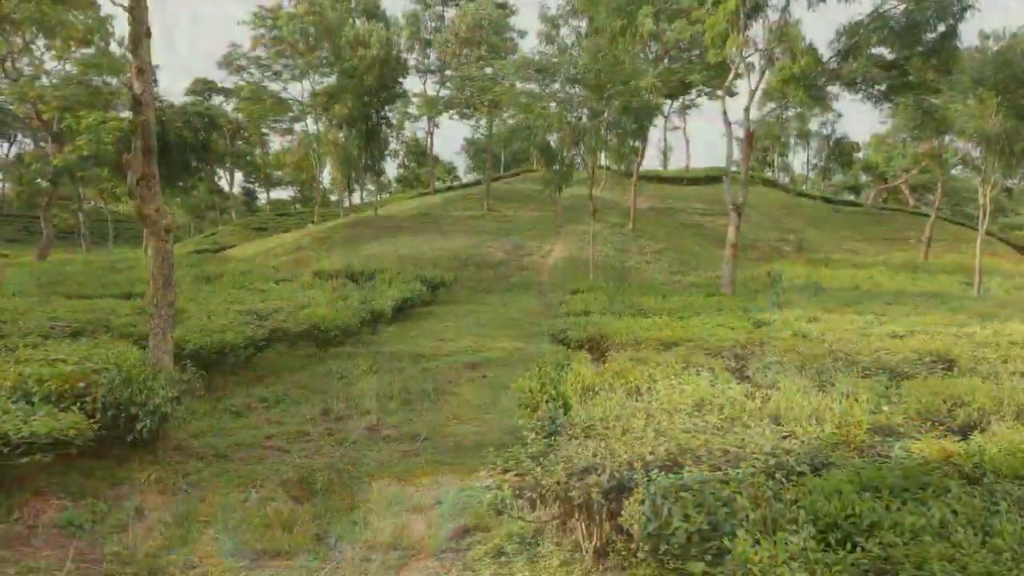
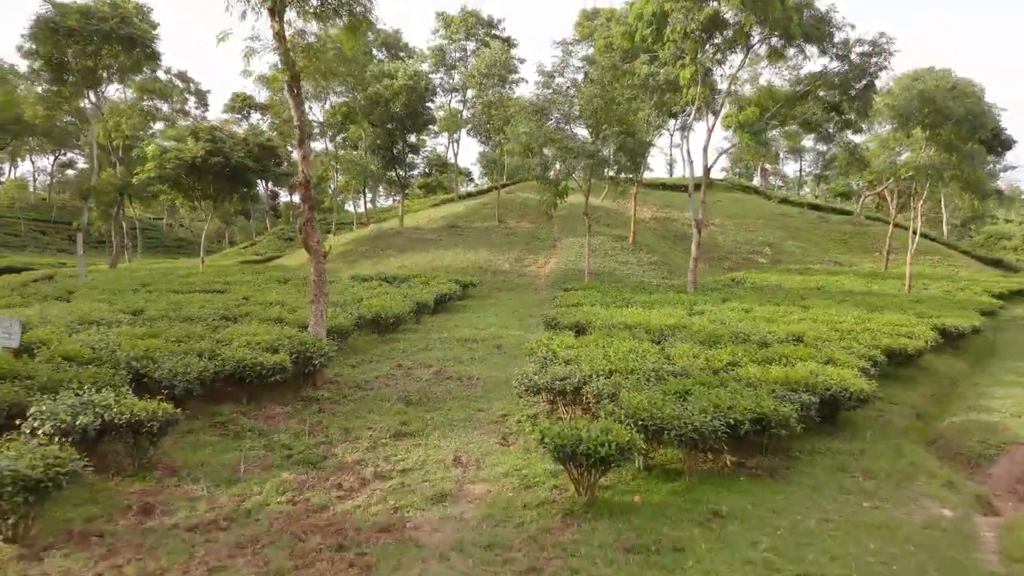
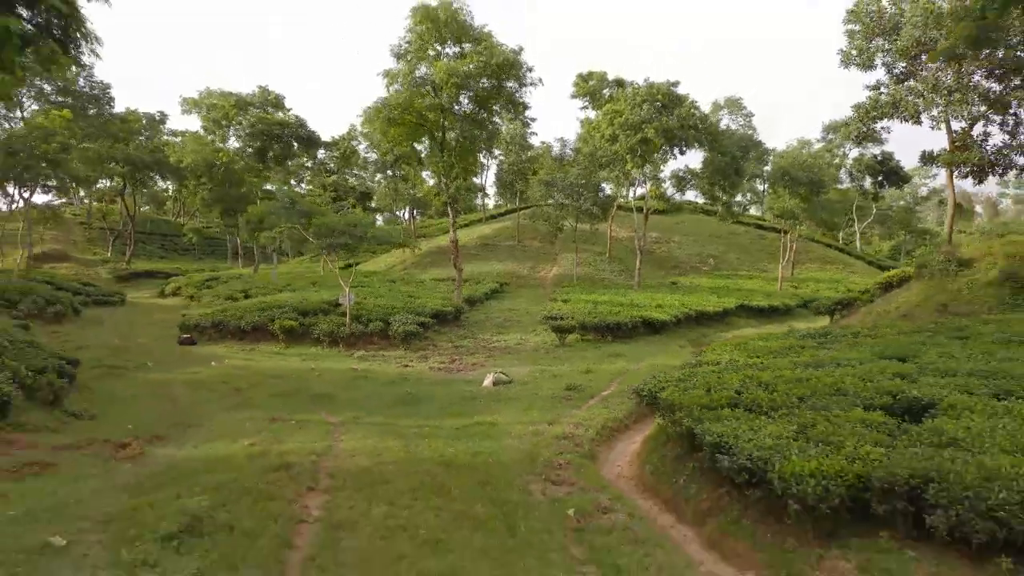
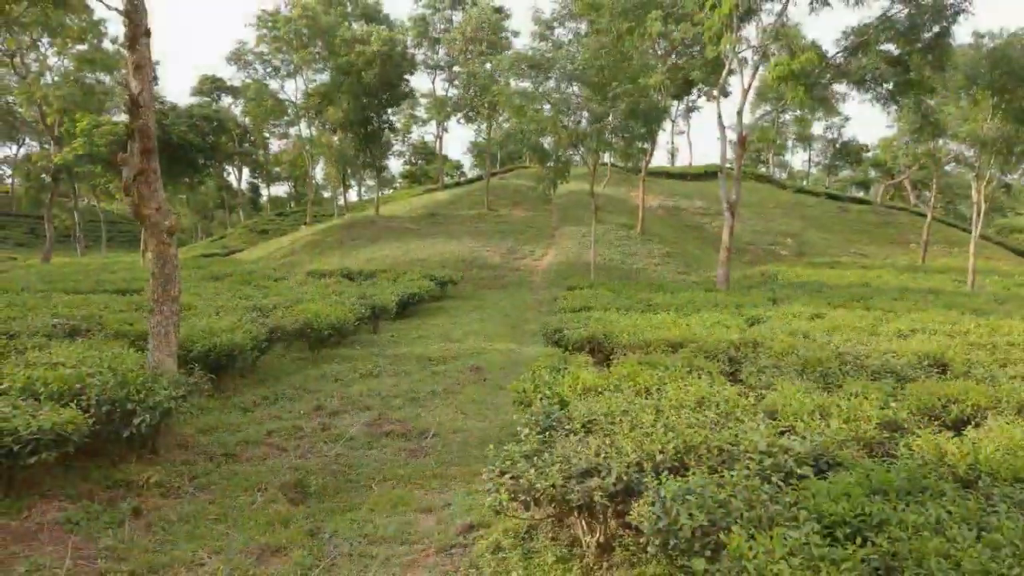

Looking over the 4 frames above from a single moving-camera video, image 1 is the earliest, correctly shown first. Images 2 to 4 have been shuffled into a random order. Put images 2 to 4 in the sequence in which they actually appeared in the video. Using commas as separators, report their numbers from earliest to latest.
4, 2, 3
